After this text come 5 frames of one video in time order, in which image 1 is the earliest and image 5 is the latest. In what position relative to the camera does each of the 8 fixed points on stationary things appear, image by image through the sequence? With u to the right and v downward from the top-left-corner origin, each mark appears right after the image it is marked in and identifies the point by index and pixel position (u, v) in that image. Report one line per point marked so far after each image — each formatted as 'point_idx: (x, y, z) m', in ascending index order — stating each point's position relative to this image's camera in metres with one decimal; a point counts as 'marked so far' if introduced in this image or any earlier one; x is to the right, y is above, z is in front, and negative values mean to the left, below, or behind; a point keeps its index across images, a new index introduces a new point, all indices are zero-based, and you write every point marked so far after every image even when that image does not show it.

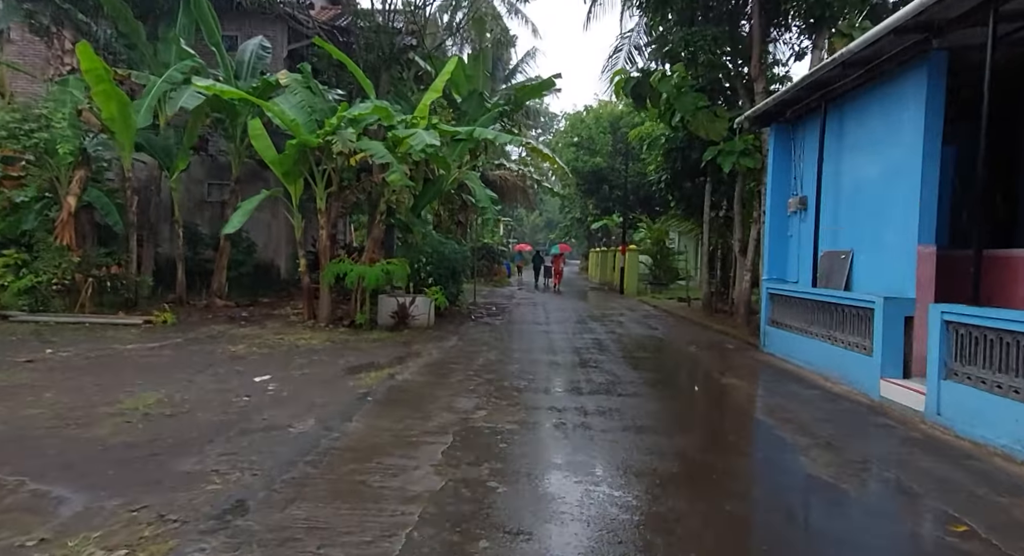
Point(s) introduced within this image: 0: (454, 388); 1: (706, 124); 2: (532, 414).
0: (-0.7, -1.4, +7.6) m
1: (+4.6, +3.6, +13.8) m
2: (+0.2, -1.5, +6.5) m
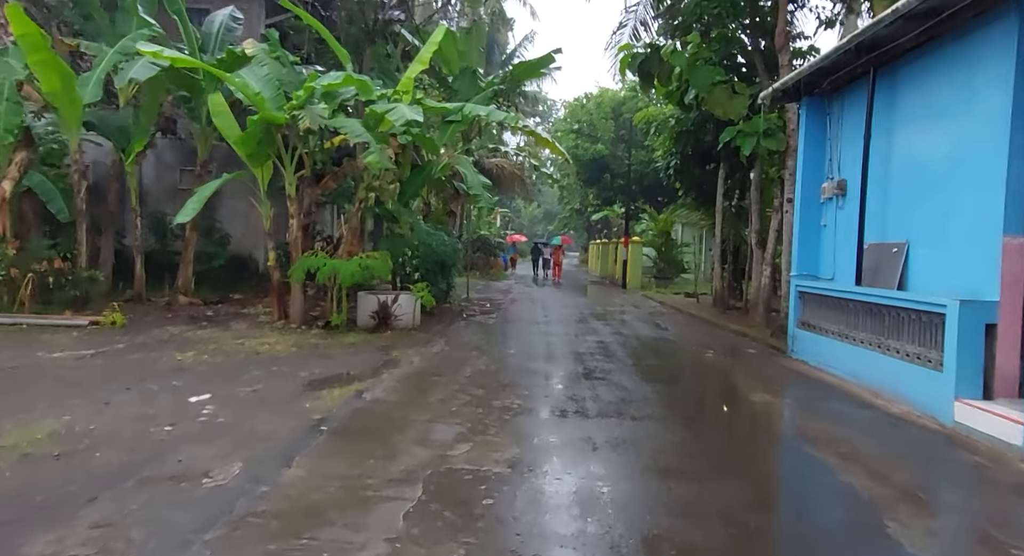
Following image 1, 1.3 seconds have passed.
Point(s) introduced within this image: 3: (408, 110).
0: (-0.8, -1.4, +6.2) m
1: (+4.5, +3.7, +12.4) m
2: (+0.1, -1.5, +5.1) m
3: (-1.8, +2.8, +9.9) m
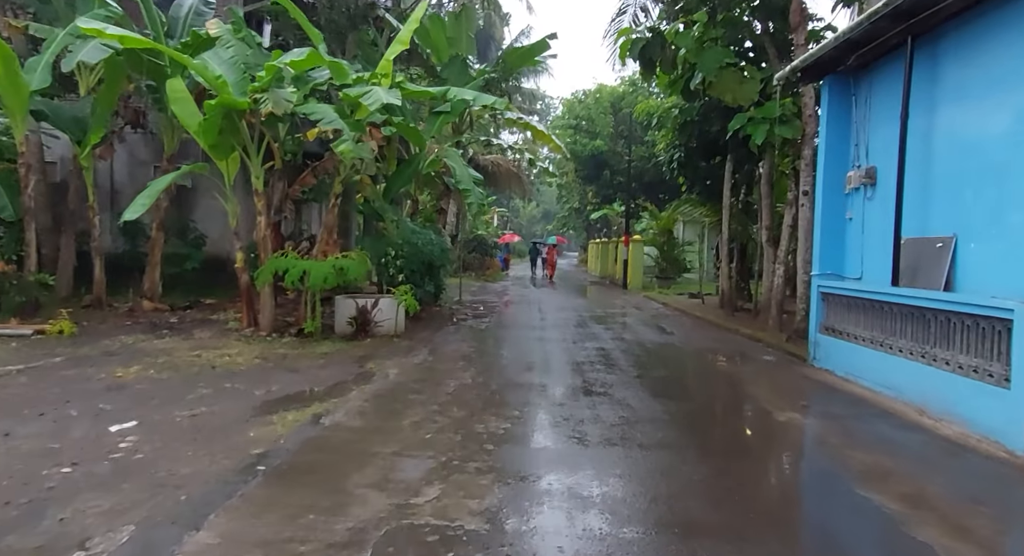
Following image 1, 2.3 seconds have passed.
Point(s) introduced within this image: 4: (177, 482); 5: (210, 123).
0: (-1.0, -1.4, +5.2) m
1: (+4.3, +3.7, +11.5) m
2: (0.0, -1.5, +4.1) m
3: (-1.9, +2.8, +8.9) m
4: (-2.3, -1.4, +4.0) m
5: (-4.6, +2.4, +9.0) m
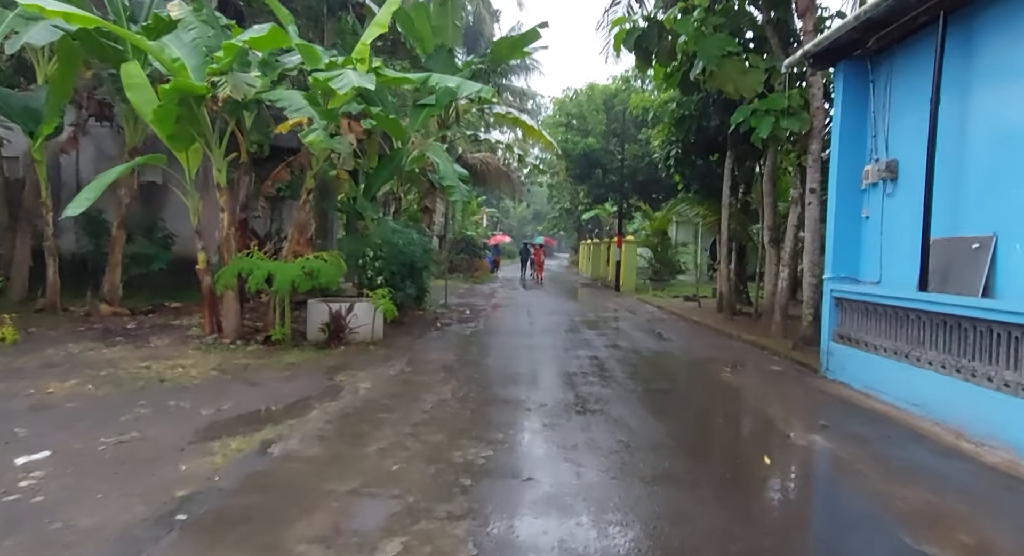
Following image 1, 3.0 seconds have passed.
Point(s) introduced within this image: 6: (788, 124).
0: (-1.1, -1.5, +4.4) m
1: (+4.1, +3.6, +10.7) m
2: (-0.1, -1.5, +3.4) m
3: (-2.1, +2.7, +8.1) m
4: (-2.4, -1.4, +3.2) m
5: (-4.8, +2.3, +8.1) m
6: (+4.8, +2.7, +10.3) m
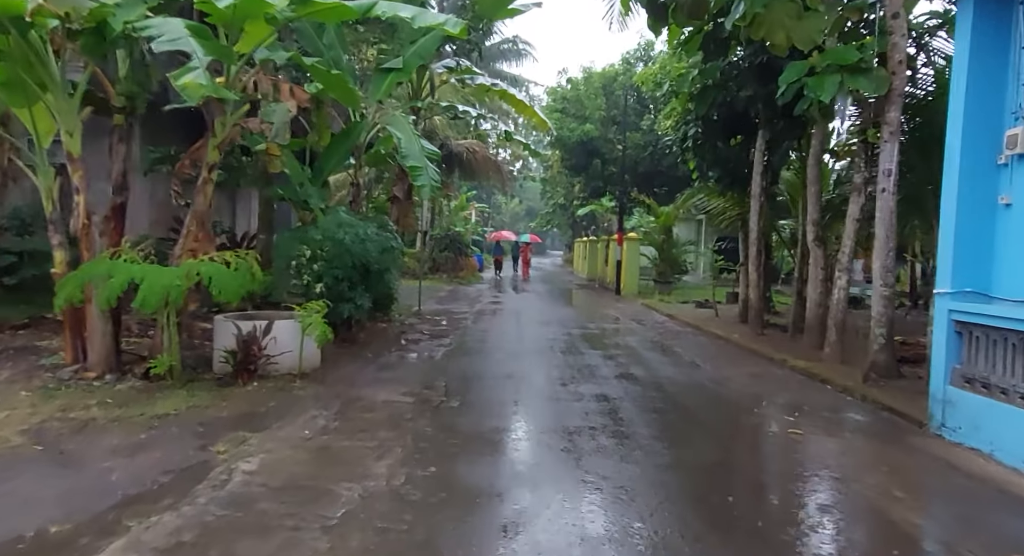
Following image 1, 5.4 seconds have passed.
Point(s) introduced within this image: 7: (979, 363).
0: (-1.3, -1.6, +1.9) m
1: (+3.8, +3.5, +8.2) m
2: (-0.3, -1.7, +0.8) m
3: (-2.3, +2.6, +5.5) m
4: (-2.6, -1.6, +0.6) m
5: (-5.0, +2.2, +5.5) m
6: (+4.6, +2.6, +7.8) m
7: (+4.2, -0.8, +5.4) m
